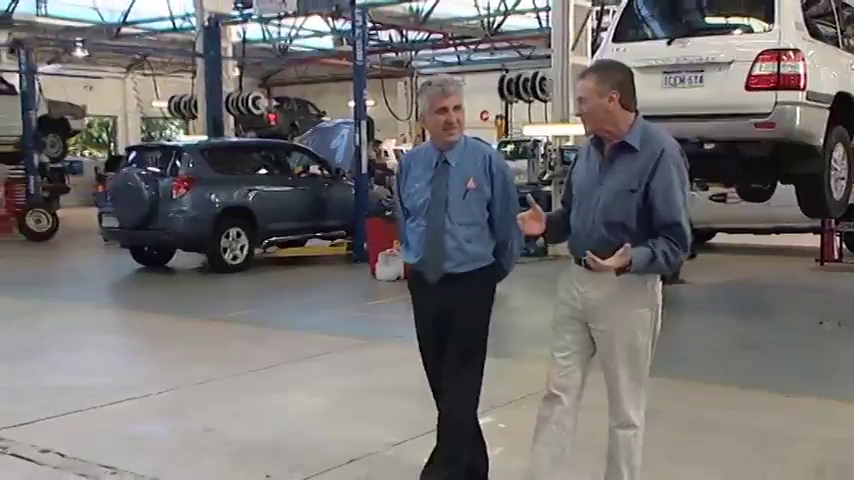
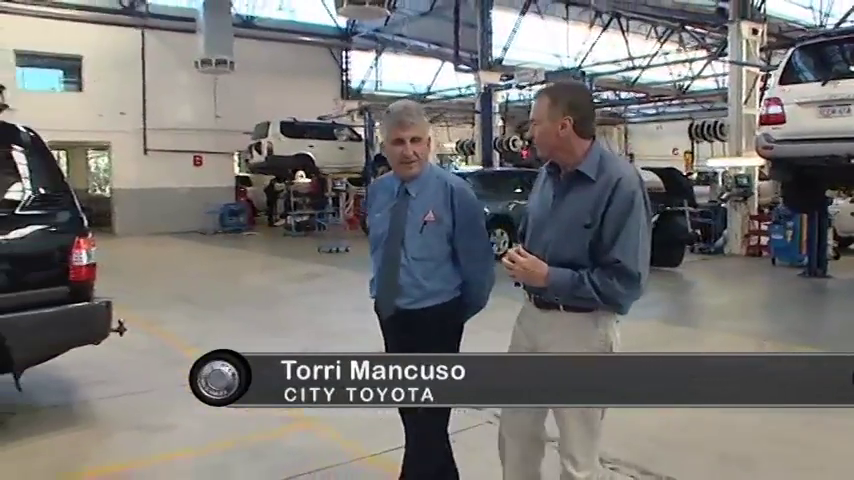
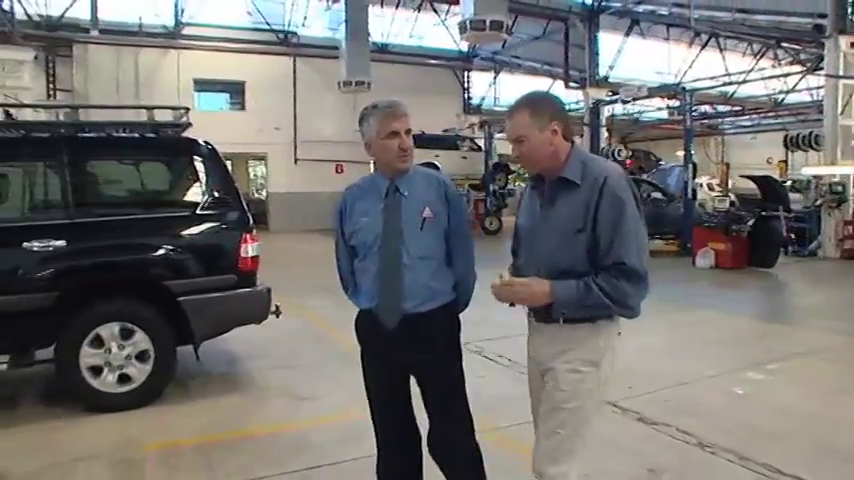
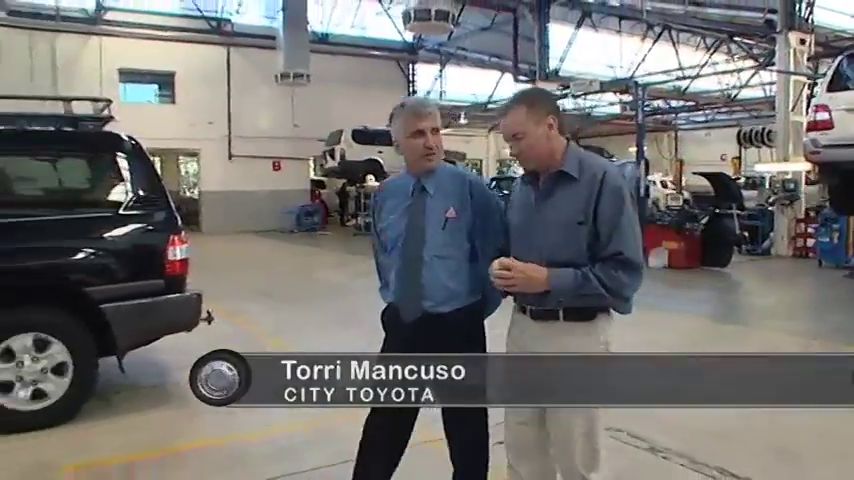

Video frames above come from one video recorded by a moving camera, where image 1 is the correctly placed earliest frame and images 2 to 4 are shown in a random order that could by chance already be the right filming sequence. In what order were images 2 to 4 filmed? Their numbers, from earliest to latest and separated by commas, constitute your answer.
2, 4, 3
